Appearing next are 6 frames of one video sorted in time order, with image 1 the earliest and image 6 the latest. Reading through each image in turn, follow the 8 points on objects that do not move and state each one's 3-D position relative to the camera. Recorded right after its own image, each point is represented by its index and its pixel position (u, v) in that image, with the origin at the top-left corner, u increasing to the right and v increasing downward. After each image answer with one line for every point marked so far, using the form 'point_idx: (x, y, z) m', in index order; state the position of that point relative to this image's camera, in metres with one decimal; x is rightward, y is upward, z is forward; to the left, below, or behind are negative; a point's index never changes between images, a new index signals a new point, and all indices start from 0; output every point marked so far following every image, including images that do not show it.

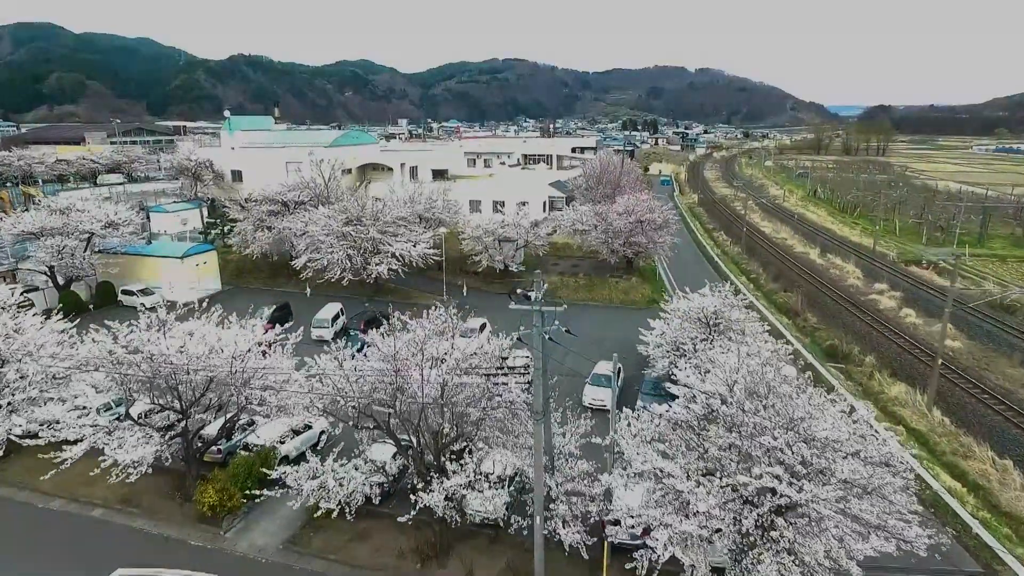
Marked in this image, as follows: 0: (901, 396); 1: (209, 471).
0: (+9.5, -2.6, +14.7) m
1: (-5.5, -3.3, +10.9) m
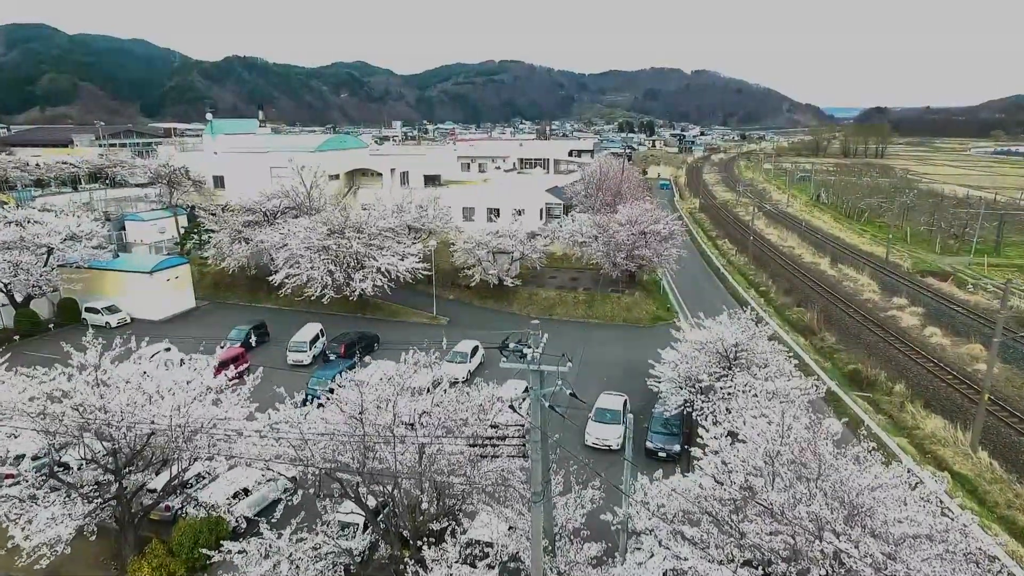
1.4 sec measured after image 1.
0: (+9.4, -3.2, +13.2) m
1: (-5.6, -3.8, +9.3) m
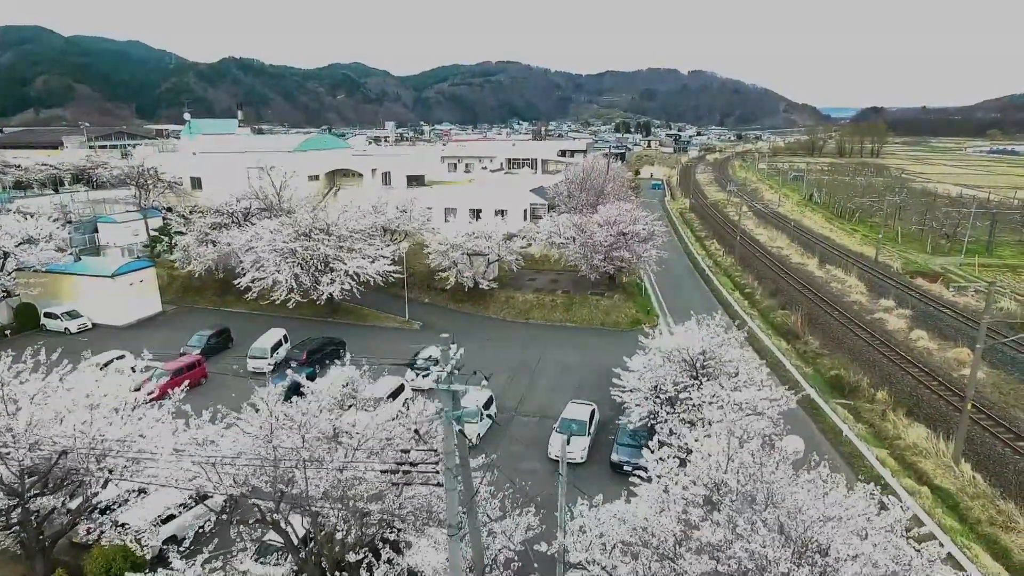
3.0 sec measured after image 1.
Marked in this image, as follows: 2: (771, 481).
0: (+8.6, -3.2, +12.5) m
1: (-6.4, -3.9, +8.6) m
2: (+2.7, -2.0, +6.3) m
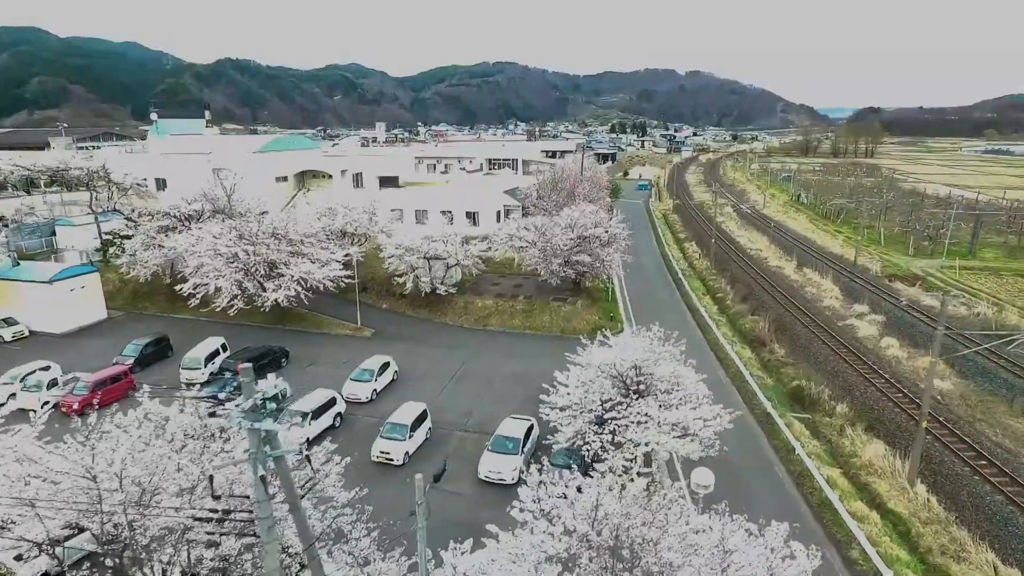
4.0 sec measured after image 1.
0: (+7.2, -3.4, +11.7) m
1: (-7.8, -4.1, +7.8) m
2: (+1.3, -2.1, +5.5) m
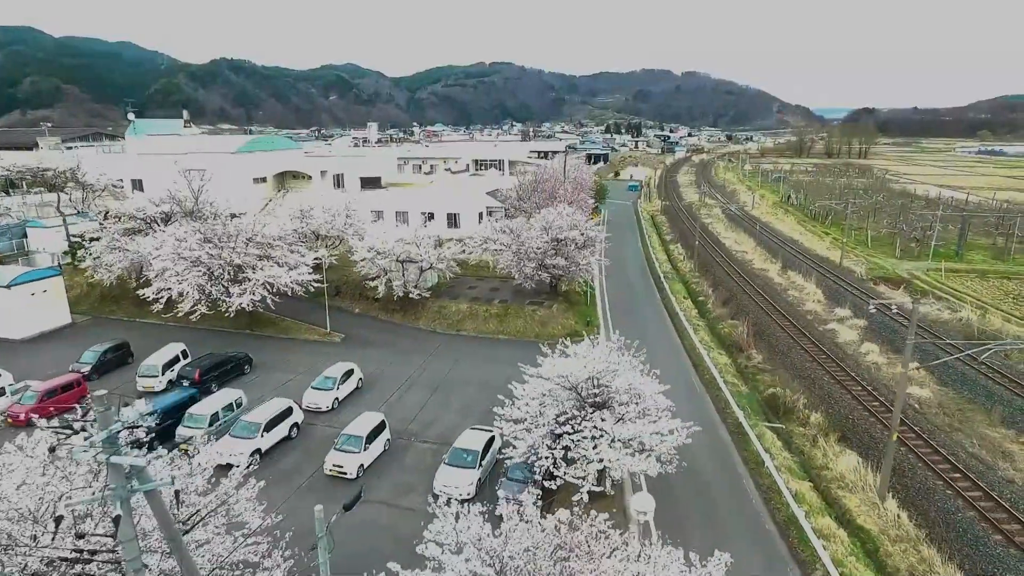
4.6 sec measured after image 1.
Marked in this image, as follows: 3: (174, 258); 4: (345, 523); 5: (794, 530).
0: (+6.3, -3.5, +11.3) m
1: (-8.6, -4.3, +7.3) m
2: (+0.6, -2.3, +5.0) m
3: (-10.3, +0.9, +18.3) m
4: (-2.9, -4.1, +10.4) m
5: (+4.7, -4.0, +9.9) m
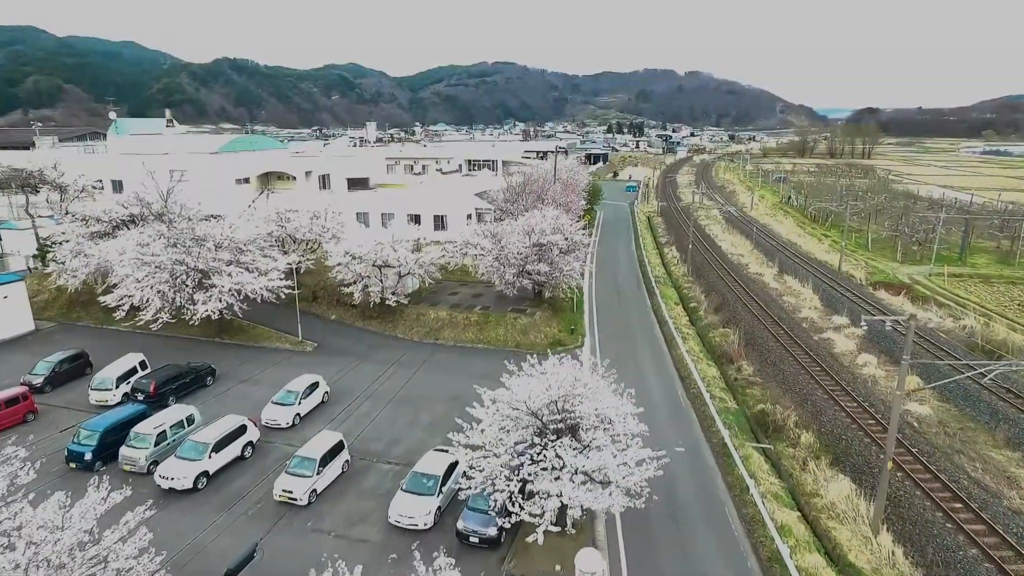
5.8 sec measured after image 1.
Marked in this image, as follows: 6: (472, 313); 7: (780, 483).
0: (+5.7, -3.7, +10.4) m
1: (-9.3, -4.4, +6.4) m
2: (-0.1, -2.5, +4.1) m
3: (-10.9, +0.7, +17.4) m
4: (-3.6, -4.3, +9.6) m
5: (+4.0, -4.2, +9.0) m
6: (-1.3, -0.8, +19.5) m
7: (+5.1, -3.7, +11.3) m
